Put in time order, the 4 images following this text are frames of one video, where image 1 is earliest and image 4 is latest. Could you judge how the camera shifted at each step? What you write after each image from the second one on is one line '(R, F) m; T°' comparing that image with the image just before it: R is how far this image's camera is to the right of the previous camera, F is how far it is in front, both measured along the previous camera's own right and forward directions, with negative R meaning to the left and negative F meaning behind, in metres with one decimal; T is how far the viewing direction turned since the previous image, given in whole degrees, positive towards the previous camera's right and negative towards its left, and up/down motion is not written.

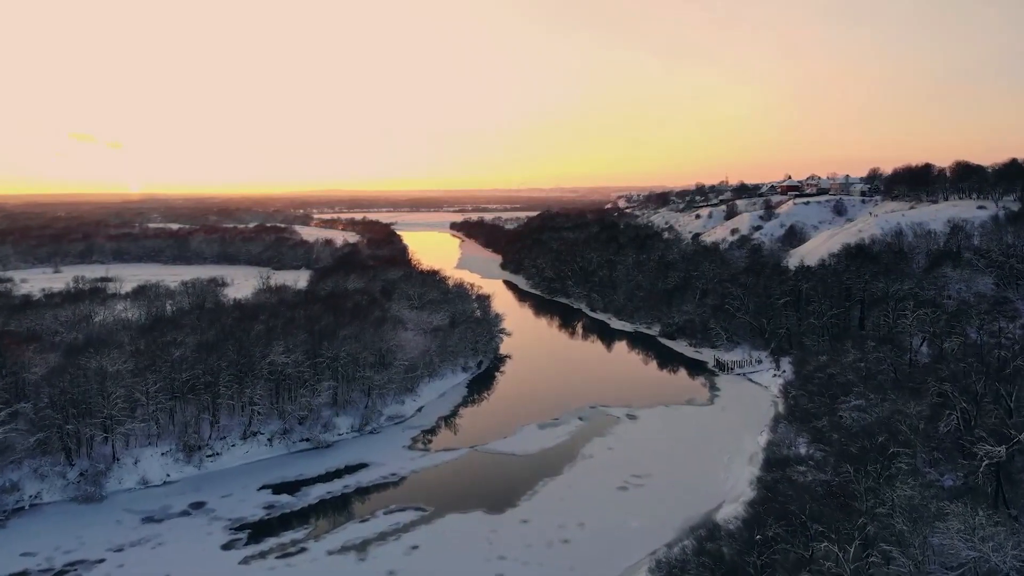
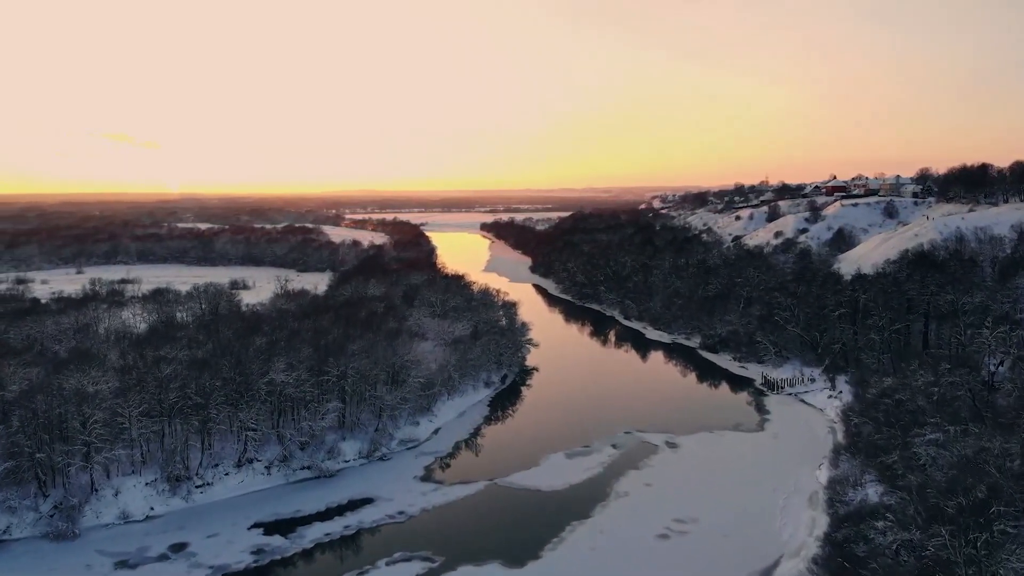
(+0.2, +2.4) m; -3°
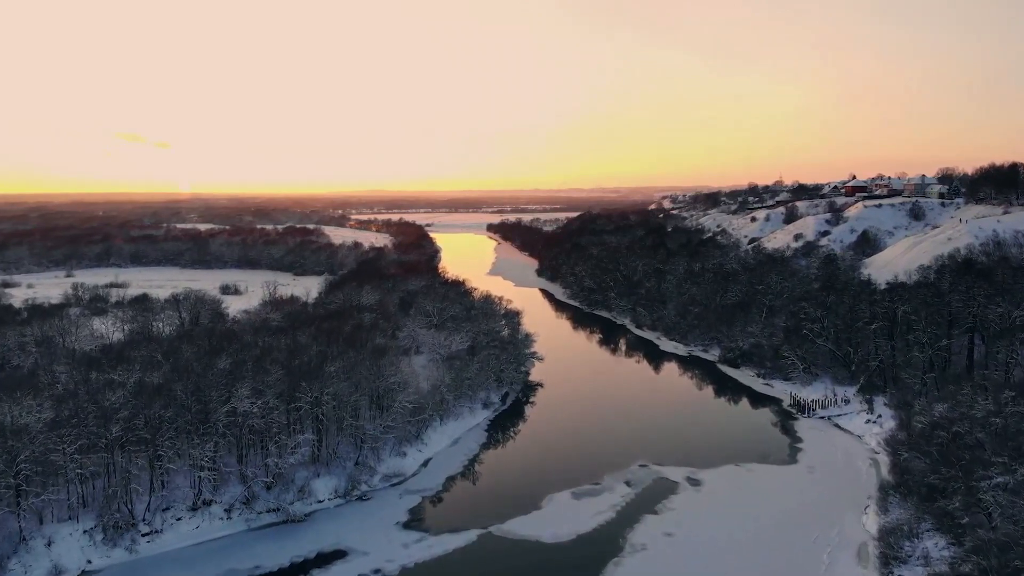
(+0.3, +2.7) m; -1°
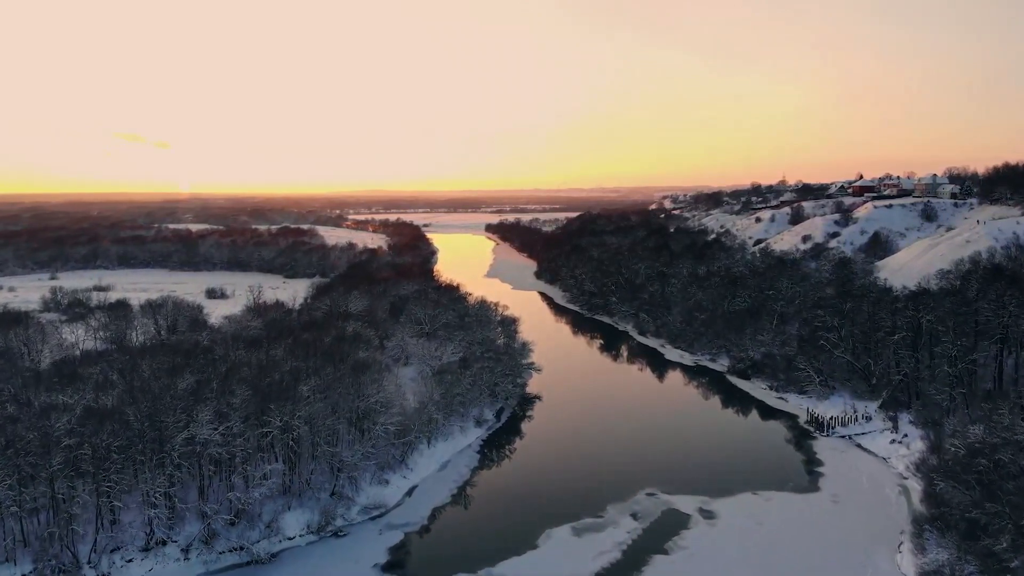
(+0.2, +1.9) m; 0°
